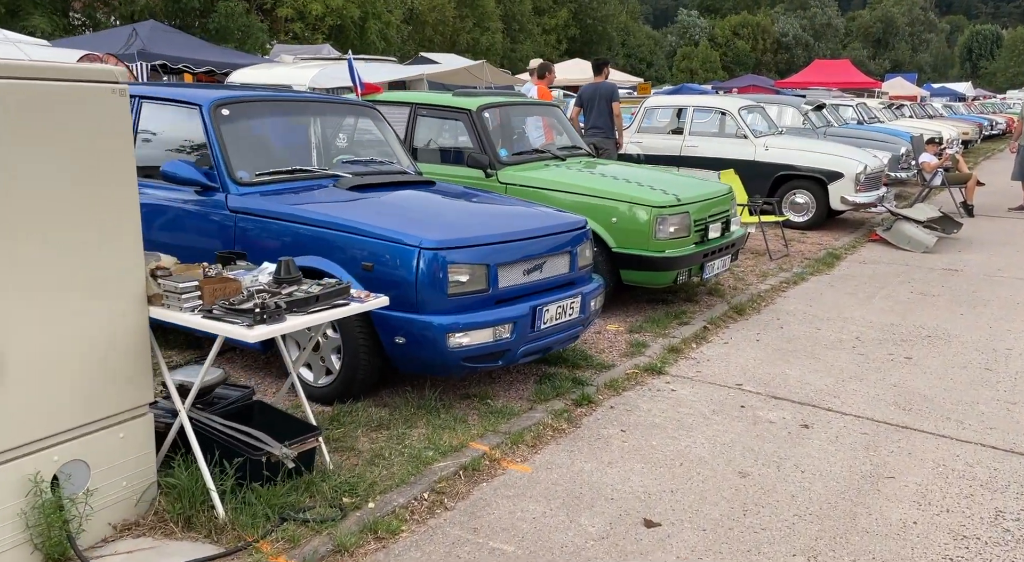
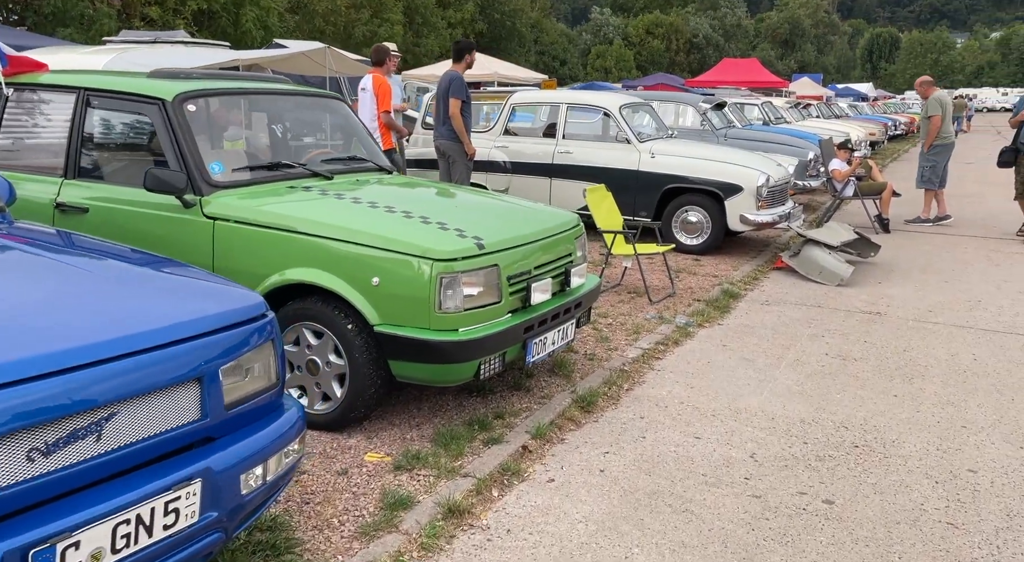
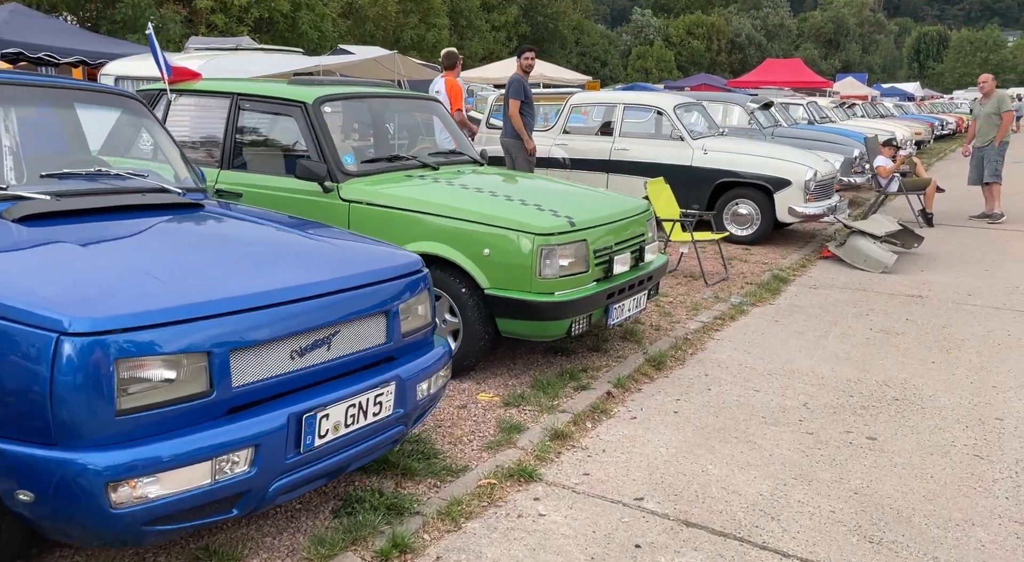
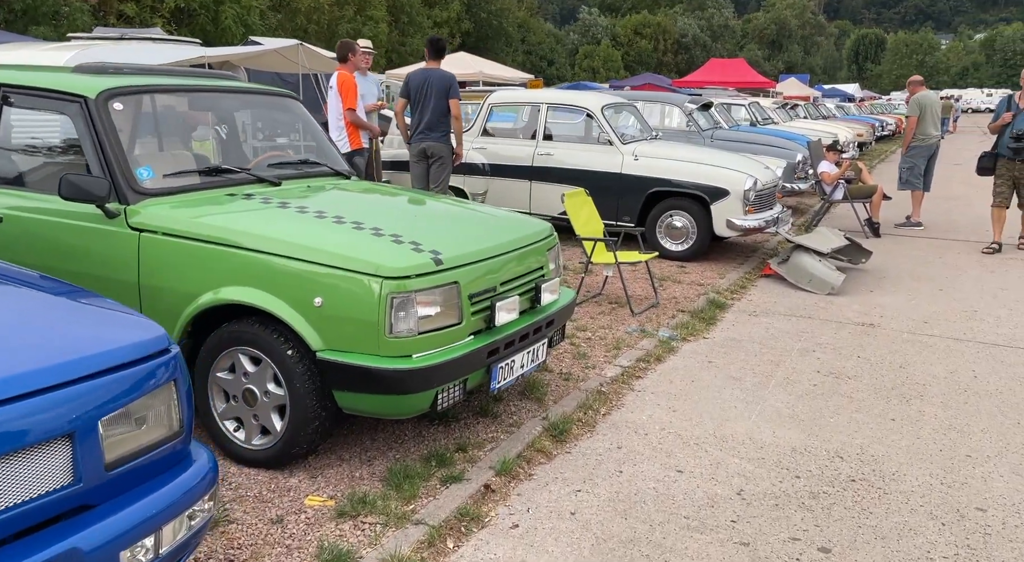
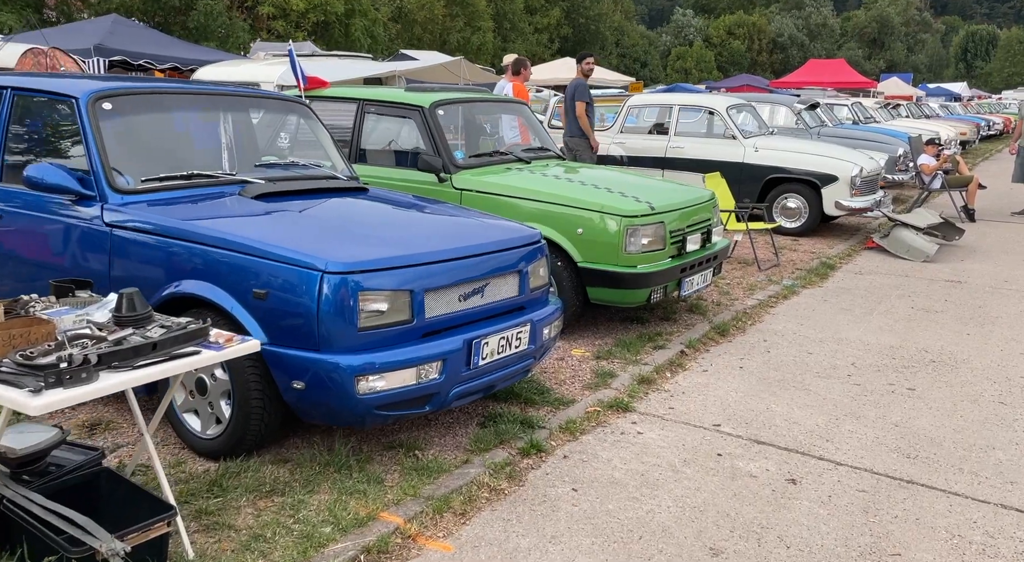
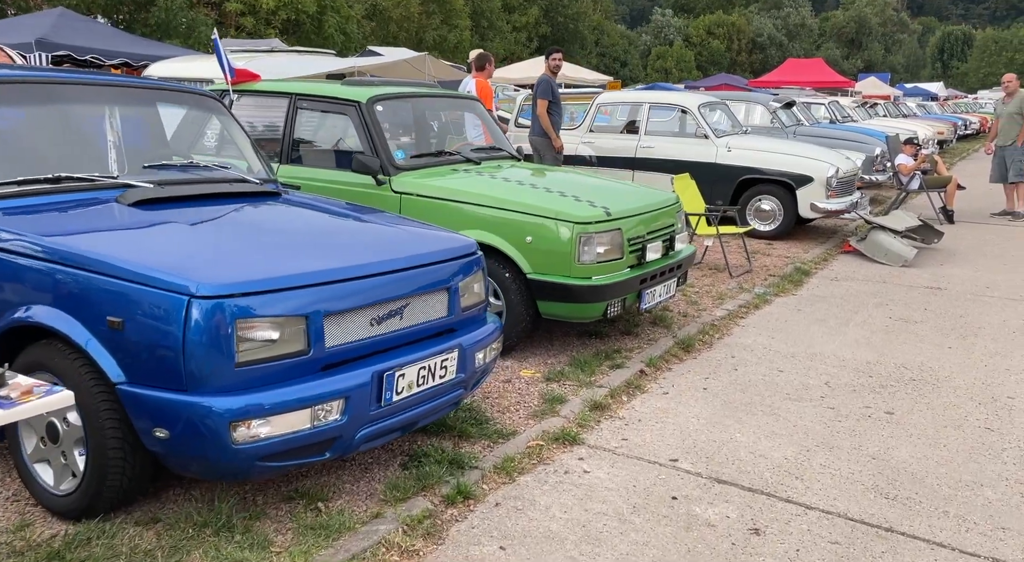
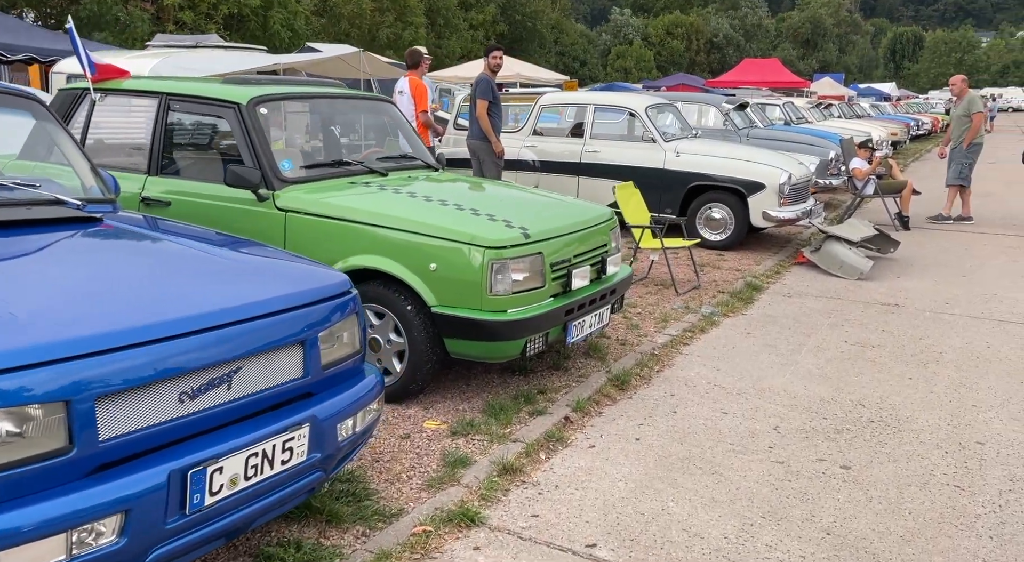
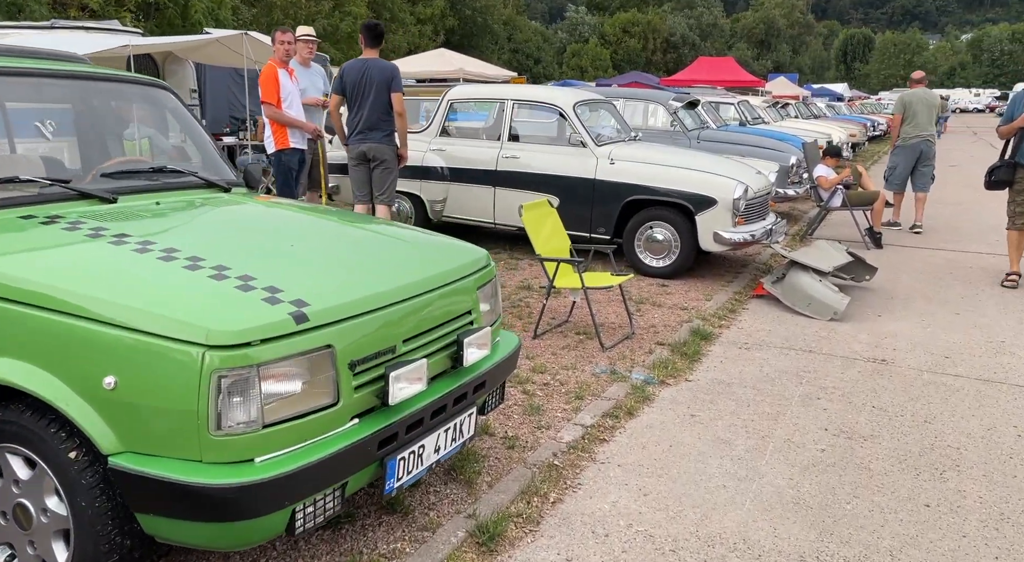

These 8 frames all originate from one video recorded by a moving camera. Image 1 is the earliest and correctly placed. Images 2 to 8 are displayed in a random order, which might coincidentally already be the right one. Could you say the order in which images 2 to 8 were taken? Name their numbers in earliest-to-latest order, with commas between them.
5, 6, 3, 7, 2, 4, 8
